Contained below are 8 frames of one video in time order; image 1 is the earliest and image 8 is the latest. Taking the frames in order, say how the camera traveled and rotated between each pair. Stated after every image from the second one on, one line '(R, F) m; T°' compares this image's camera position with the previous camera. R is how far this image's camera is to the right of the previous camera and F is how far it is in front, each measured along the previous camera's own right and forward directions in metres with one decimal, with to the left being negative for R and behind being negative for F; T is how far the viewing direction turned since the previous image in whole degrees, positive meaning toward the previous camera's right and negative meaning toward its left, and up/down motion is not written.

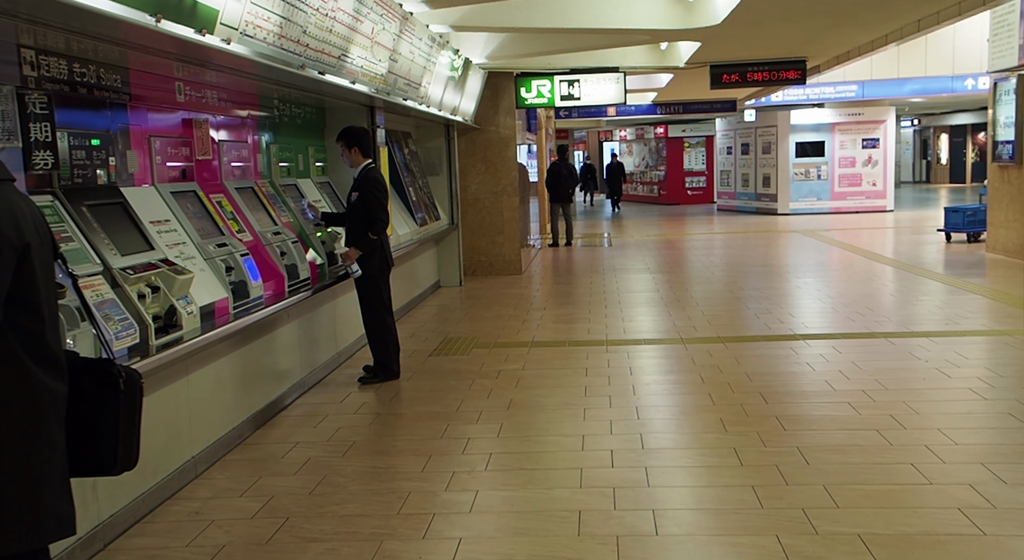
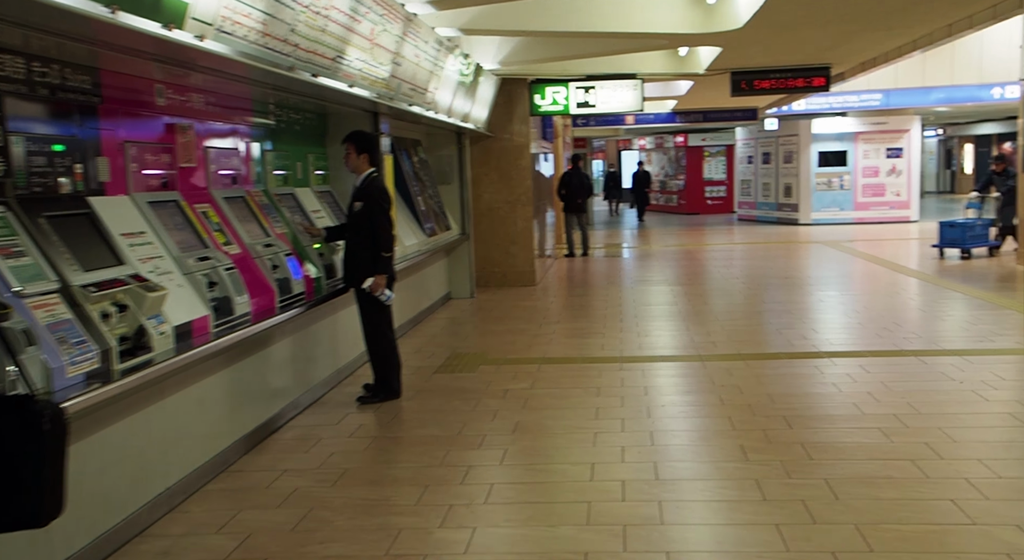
(+0.1, +0.3) m; -1°
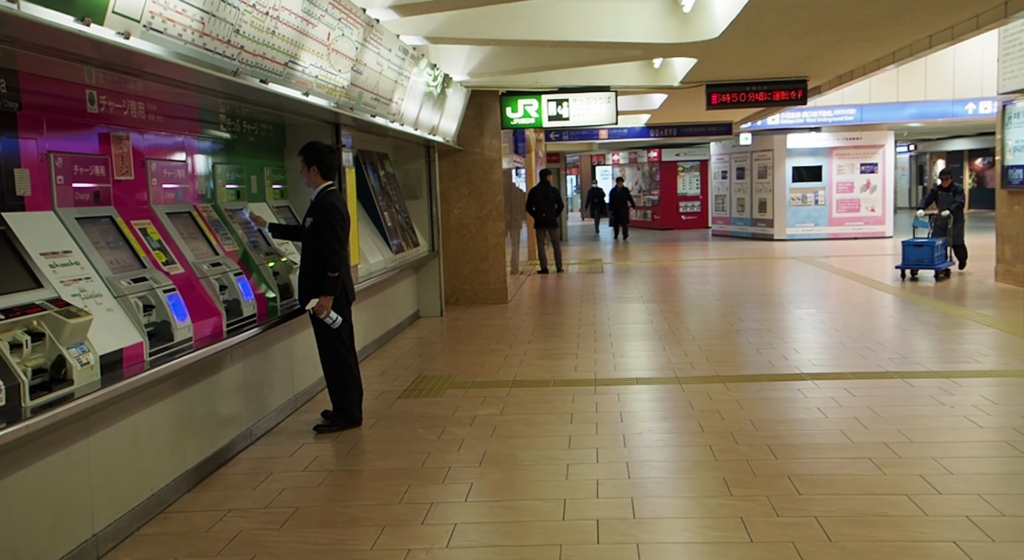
(0.0, +0.3) m; +2°
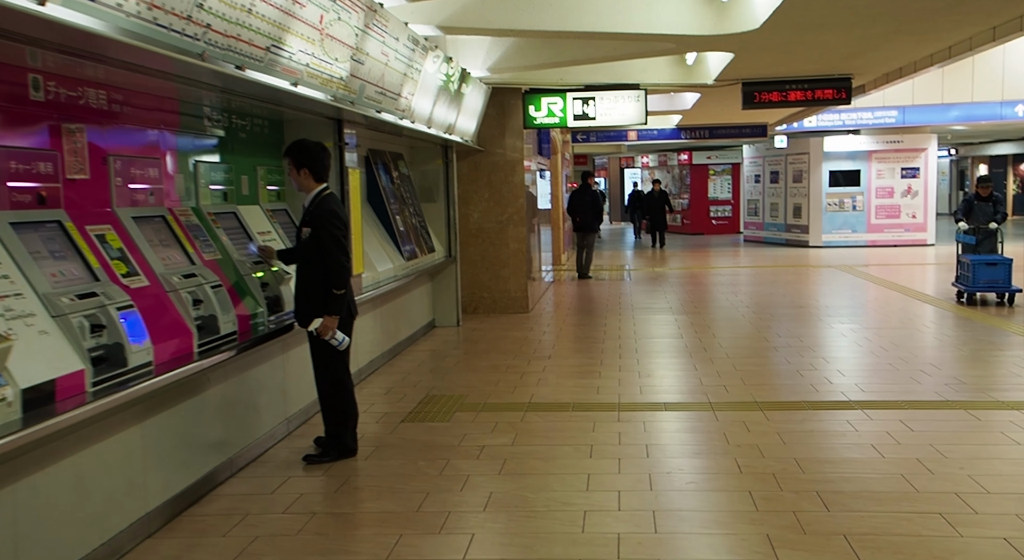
(+0.1, +0.5) m; -2°
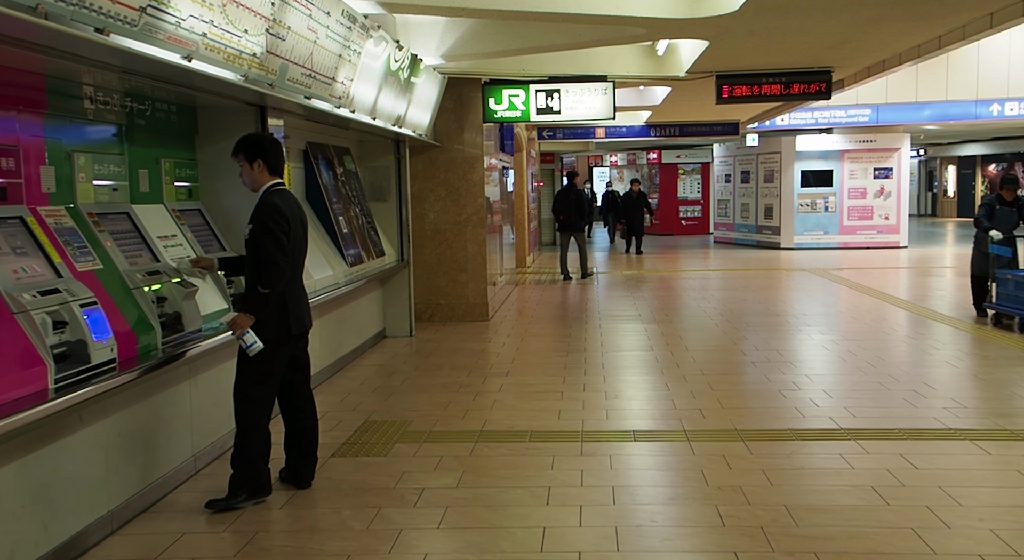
(+0.1, +0.7) m; +2°
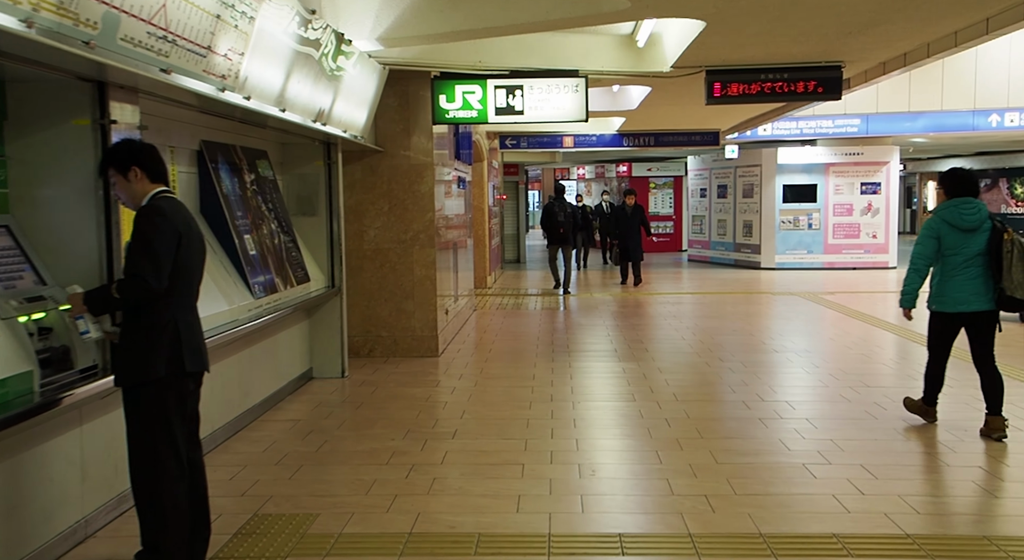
(+0.1, +1.3) m; +2°
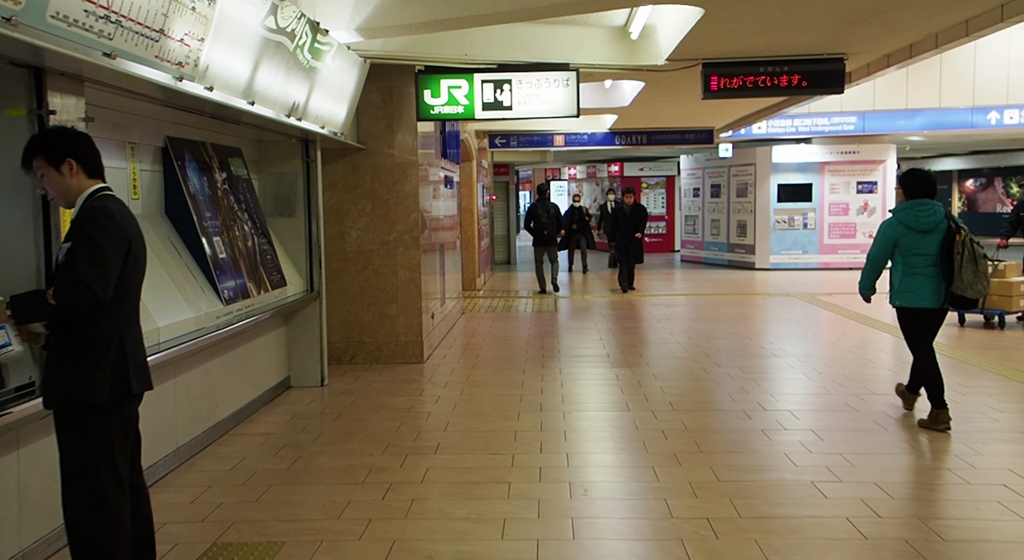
(0.0, +0.3) m; +1°
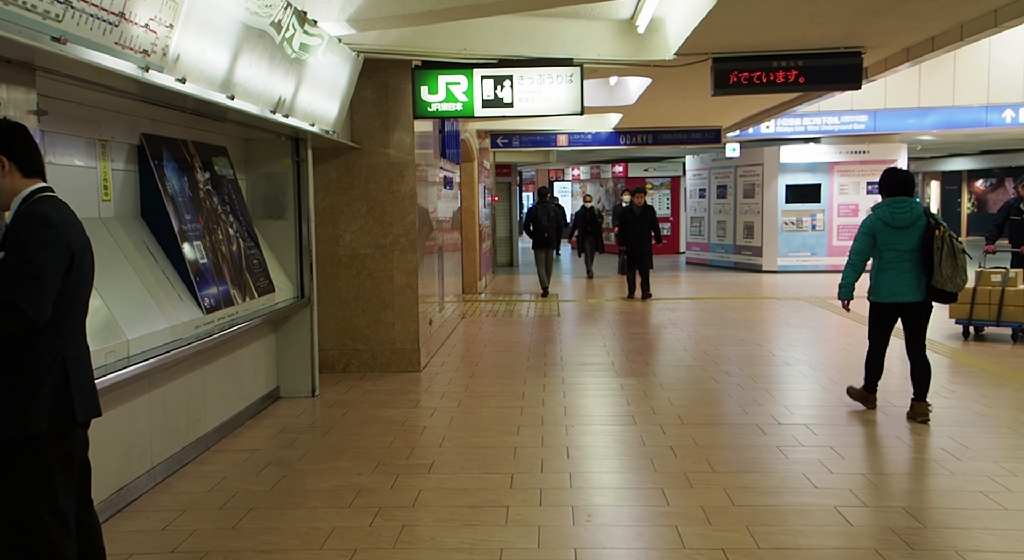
(0.0, +0.3) m; 0°
